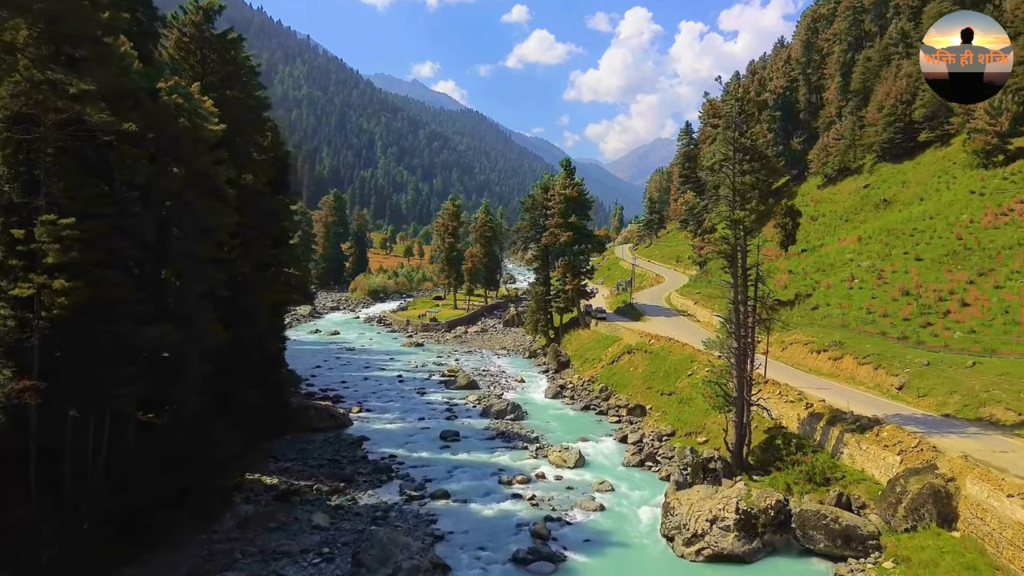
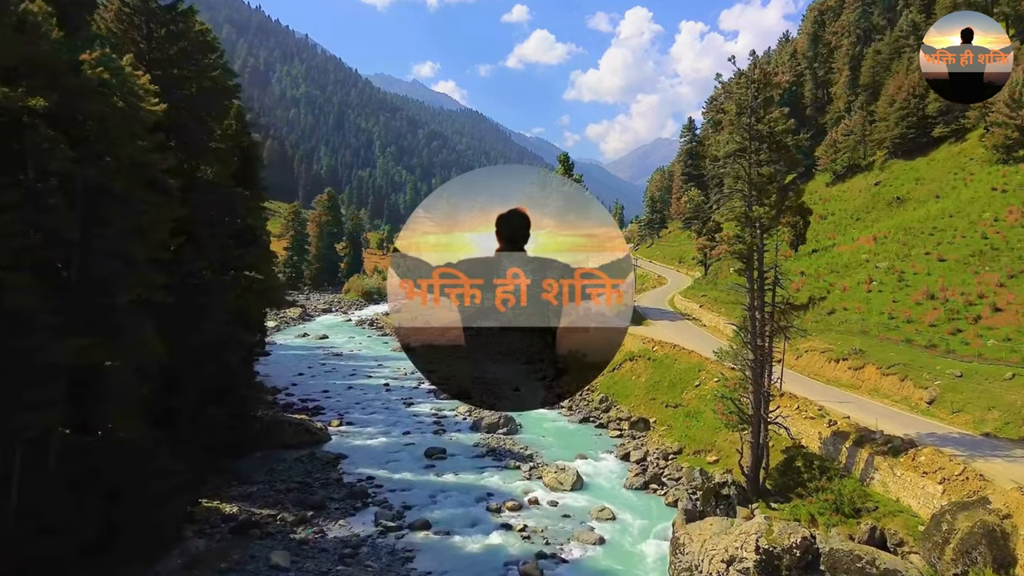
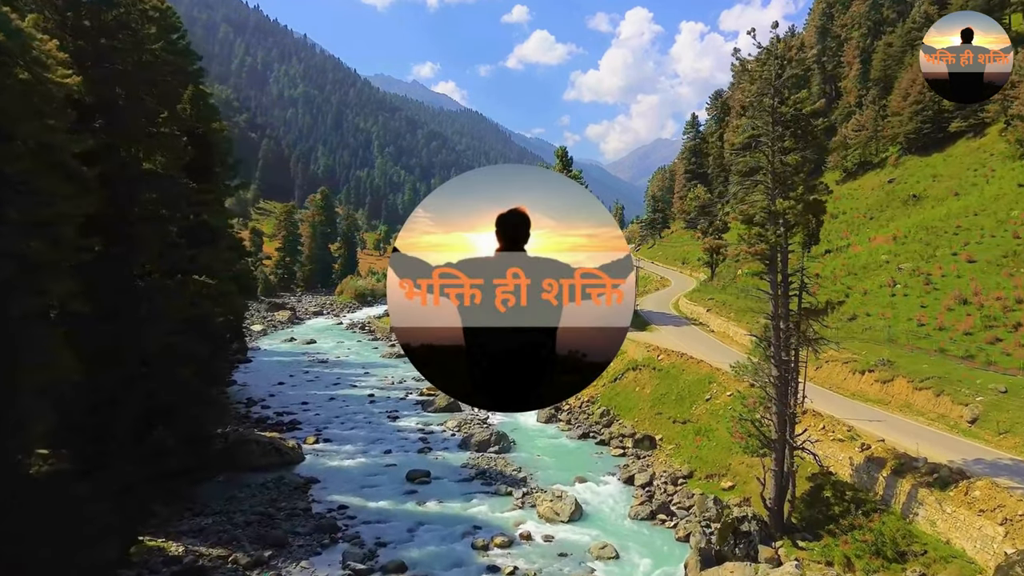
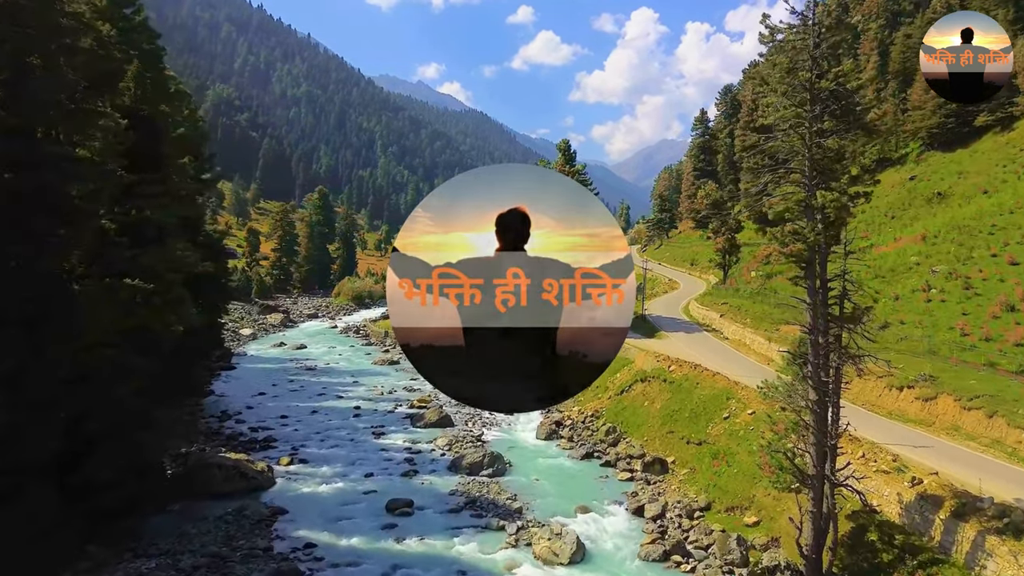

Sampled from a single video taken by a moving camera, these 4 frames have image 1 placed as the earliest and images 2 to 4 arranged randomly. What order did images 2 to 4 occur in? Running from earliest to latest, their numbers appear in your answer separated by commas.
2, 3, 4
